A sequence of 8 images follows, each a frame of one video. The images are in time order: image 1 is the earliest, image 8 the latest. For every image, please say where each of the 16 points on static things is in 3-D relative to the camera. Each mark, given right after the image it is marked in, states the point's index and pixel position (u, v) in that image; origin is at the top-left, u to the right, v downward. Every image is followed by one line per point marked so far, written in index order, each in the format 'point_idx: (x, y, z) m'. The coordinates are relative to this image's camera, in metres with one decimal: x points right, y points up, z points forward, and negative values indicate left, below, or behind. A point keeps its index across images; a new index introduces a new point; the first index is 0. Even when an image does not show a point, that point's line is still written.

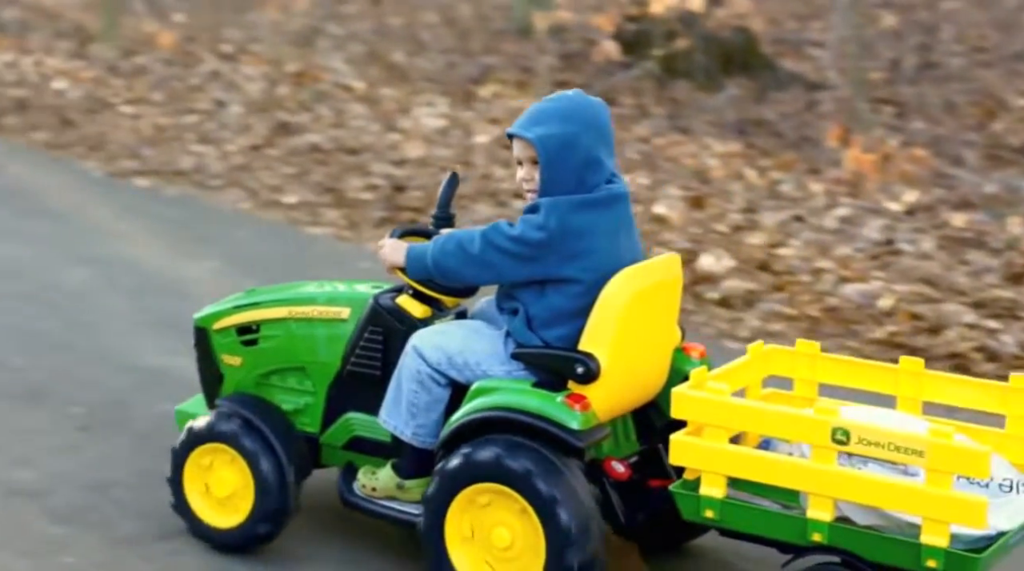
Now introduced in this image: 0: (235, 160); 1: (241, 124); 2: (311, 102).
0: (-1.9, +0.8, +8.3) m
1: (-1.9, +1.1, +8.7) m
2: (-1.4, +1.3, +8.9) m
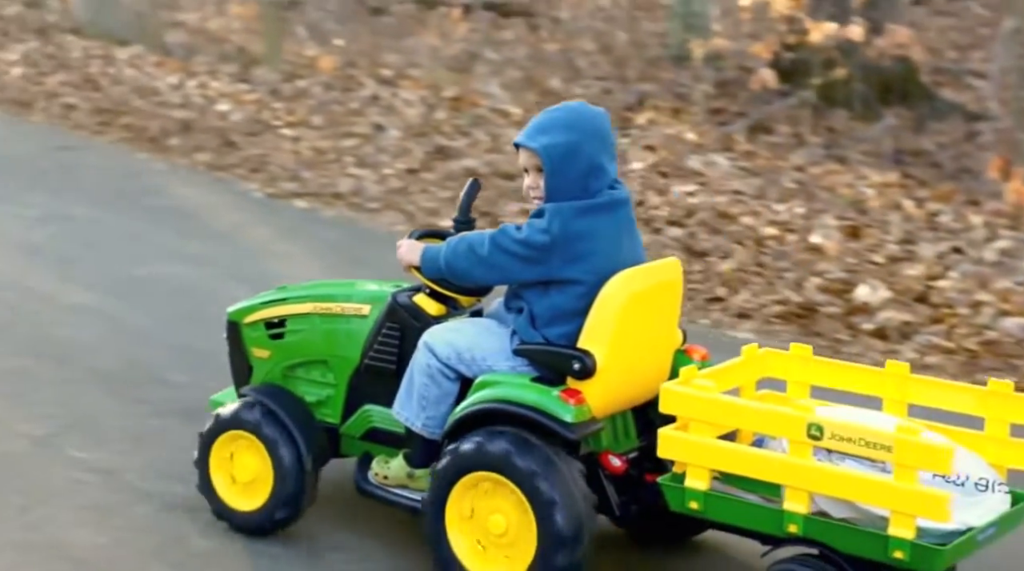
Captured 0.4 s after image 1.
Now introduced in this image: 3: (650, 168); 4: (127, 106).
0: (-0.9, +0.7, +8.4) m
1: (-0.8, +1.0, +8.8) m
2: (-0.3, +1.1, +9.0) m
3: (+0.9, +0.8, +8.6) m
4: (-2.7, +1.2, +8.7) m
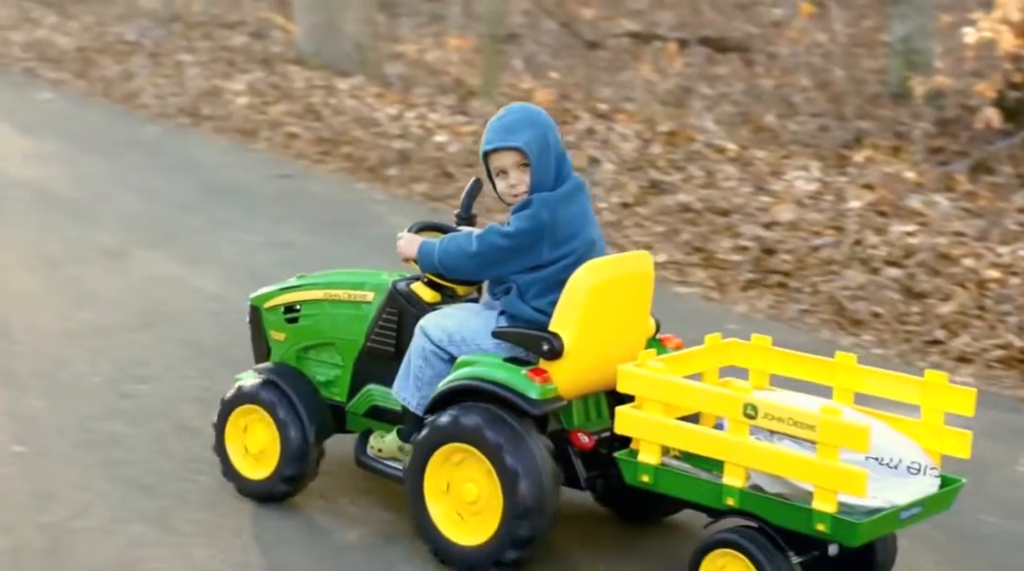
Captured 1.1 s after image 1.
0: (+0.6, +0.5, +8.4) m
1: (+0.7, +0.7, +8.8) m
2: (+1.2, +0.9, +9.0) m
3: (+2.4, +0.5, +8.4) m
4: (-1.2, +1.1, +8.9) m
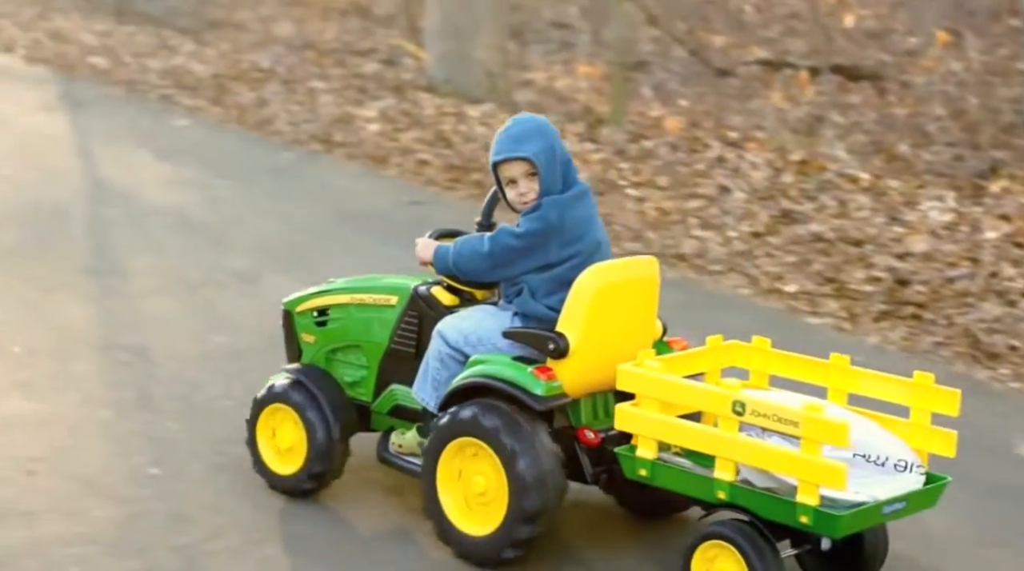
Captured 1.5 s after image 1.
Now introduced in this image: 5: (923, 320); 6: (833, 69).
0: (+1.5, +0.3, +8.4) m
1: (+1.6, +0.5, +8.7) m
2: (+2.1, +0.7, +8.9) m
3: (+3.3, +0.3, +8.3) m
4: (-0.2, +0.9, +8.9) m
5: (+2.5, -0.2, +7.5) m
6: (+2.8, +1.9, +11.0) m
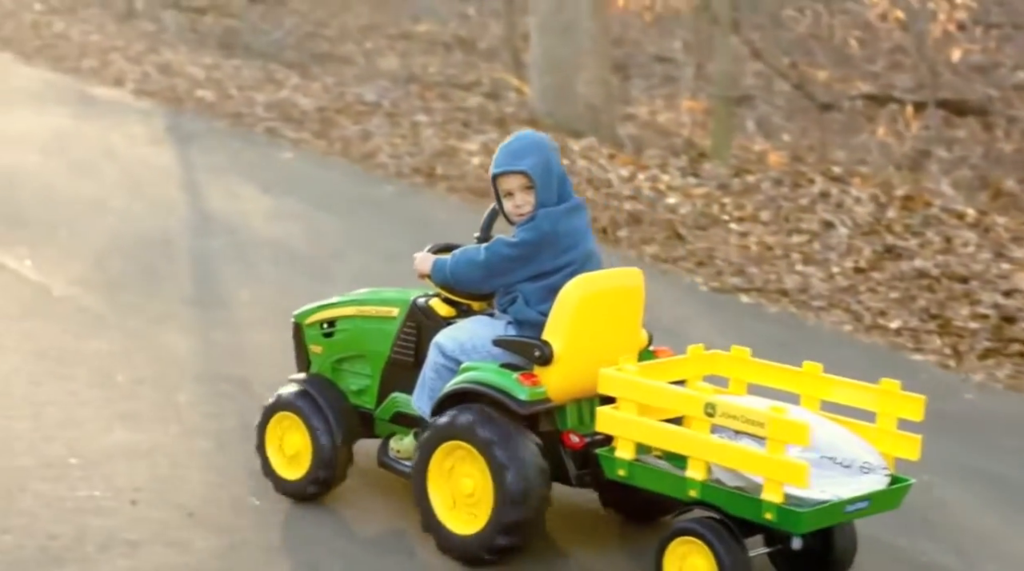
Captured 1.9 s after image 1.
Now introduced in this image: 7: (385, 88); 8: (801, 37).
0: (+2.2, 0.0, +8.3) m
1: (+2.3, +0.3, +8.6) m
2: (+2.8, +0.4, +8.8) m
3: (+4.0, 0.0, +8.2) m
4: (+0.5, +0.6, +8.9) m
5: (+3.2, -0.5, +7.4) m
6: (+3.6, +1.6, +10.9) m
7: (-1.0, +1.6, +10.3) m
8: (+3.0, +2.5, +12.5) m
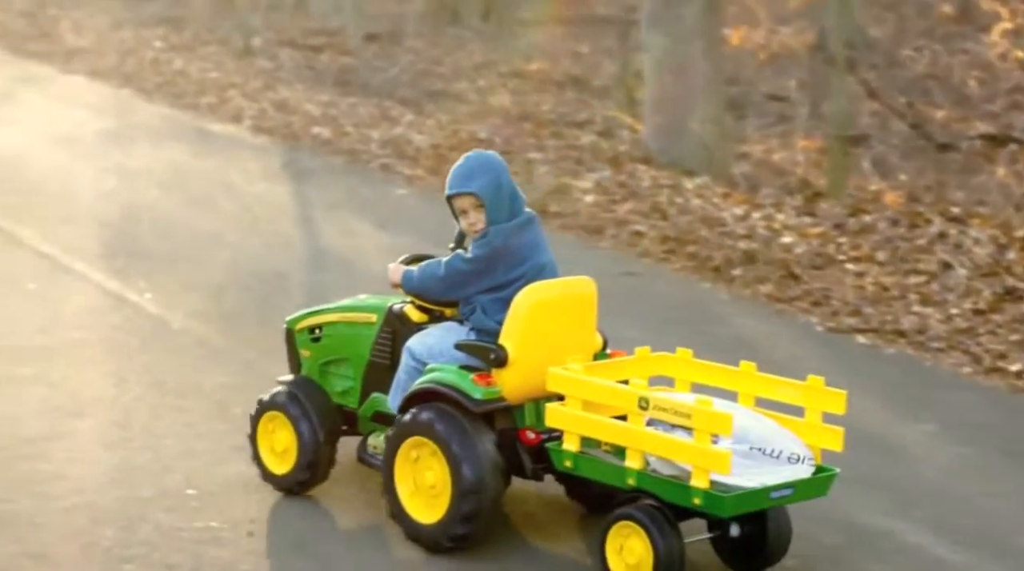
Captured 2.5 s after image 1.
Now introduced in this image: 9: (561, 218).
0: (+3.0, -0.3, +8.1) m
1: (+3.1, 0.0, +8.5) m
2: (+3.6, +0.1, +8.6) m
3: (+4.7, -0.2, +8.0) m
4: (+1.3, +0.4, +8.8) m
5: (+3.9, -0.7, +7.2) m
6: (+4.4, +1.3, +10.7) m
7: (-0.1, +1.3, +10.3) m
8: (+3.9, +2.1, +12.4) m
9: (+0.4, +0.5, +8.8) m
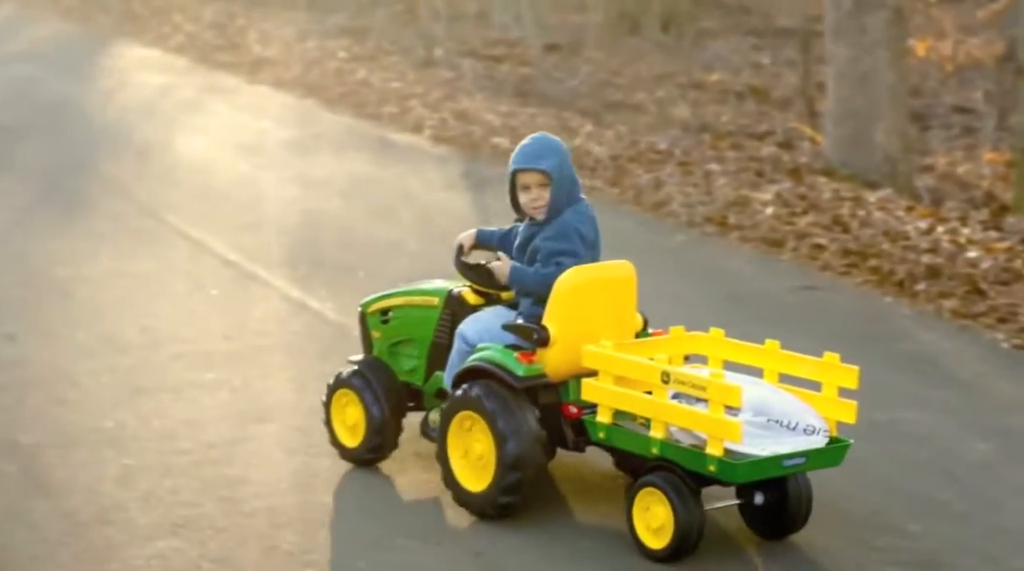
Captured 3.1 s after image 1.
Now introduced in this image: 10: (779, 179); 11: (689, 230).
0: (+4.1, -0.4, +7.9) m
1: (+4.3, -0.1, +8.3) m
2: (+4.8, 0.0, +8.4) m
3: (+5.9, -0.4, +7.6) m
4: (+2.5, +0.3, +8.7) m
5: (+5.0, -0.8, +7.0) m
6: (+5.8, +1.1, +10.4) m
7: (+1.2, +1.2, +10.3) m
8: (+5.4, +2.0, +12.1) m
9: (+1.6, +0.4, +8.7) m
10: (+1.9, +0.8, +9.5) m
11: (+1.2, +0.4, +9.0) m
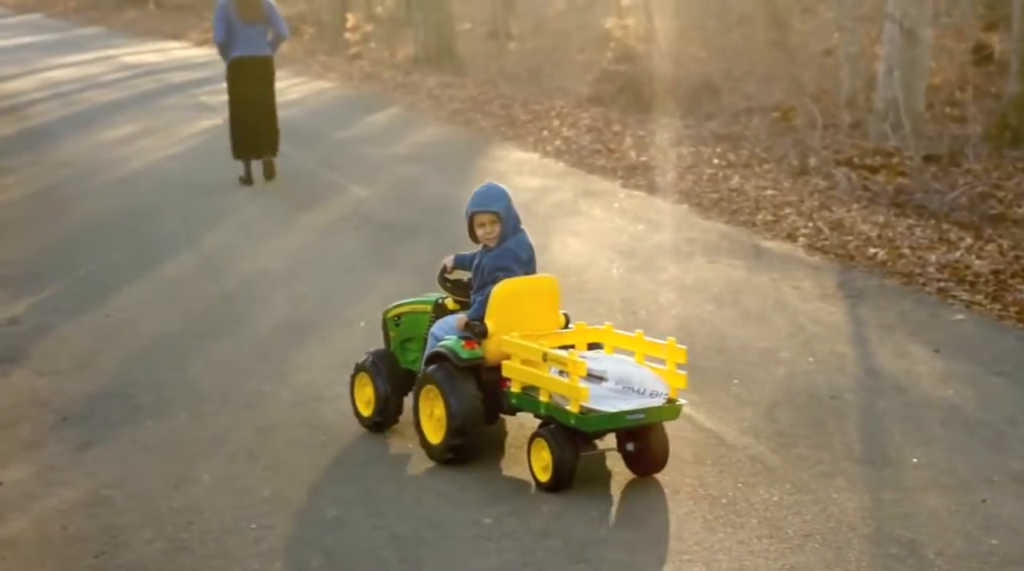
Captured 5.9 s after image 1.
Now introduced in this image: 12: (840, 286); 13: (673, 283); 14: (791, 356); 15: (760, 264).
0: (+6.6, -1.3, +7.3) m
1: (+6.8, -1.0, +7.6) m
2: (+7.3, -0.9, +7.6) m
3: (+8.3, -1.3, +6.7) m
4: (+5.1, -0.6, +8.3) m
5: (+7.3, -1.7, +6.2) m
6: (+8.6, +0.1, +9.6) m
7: (+4.1, +0.4, +10.1) m
8: (+8.5, +0.9, +11.3) m
9: (+4.2, -0.5, +8.4) m
10: (+4.6, -0.1, +9.2) m
11: (+3.8, -0.4, +8.8) m
12: (+2.3, +0.1, +9.5) m
13: (+1.1, +0.1, +9.6) m
14: (+1.9, -0.5, +8.6) m
15: (+1.8, +0.2, +9.9) m
